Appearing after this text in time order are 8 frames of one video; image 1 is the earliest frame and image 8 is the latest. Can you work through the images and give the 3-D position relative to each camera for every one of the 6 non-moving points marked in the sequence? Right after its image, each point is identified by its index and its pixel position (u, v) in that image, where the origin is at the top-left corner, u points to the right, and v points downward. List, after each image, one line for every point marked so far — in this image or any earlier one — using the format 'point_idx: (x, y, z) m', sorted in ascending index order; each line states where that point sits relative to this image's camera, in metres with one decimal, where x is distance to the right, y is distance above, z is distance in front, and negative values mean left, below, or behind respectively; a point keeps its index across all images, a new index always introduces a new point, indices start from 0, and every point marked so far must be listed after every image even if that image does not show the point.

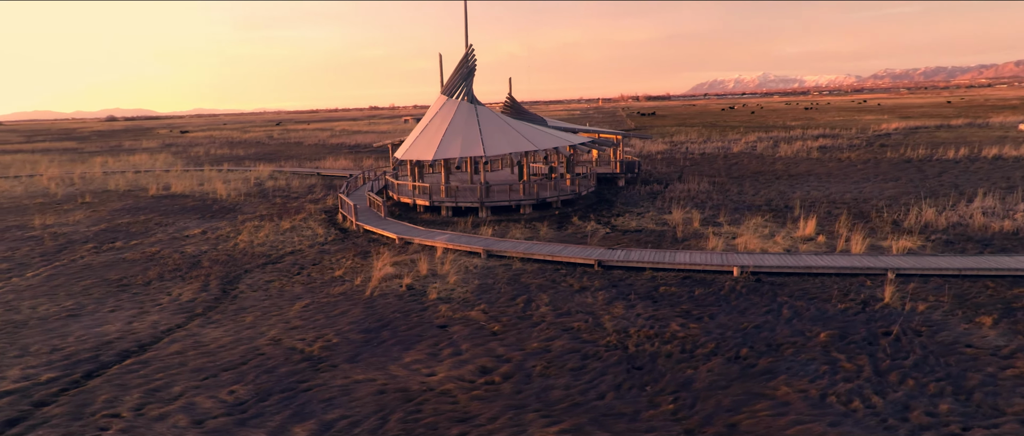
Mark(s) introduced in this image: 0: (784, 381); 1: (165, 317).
0: (+4.3, -2.6, +8.4) m
1: (-7.9, -2.3, +12.2) m
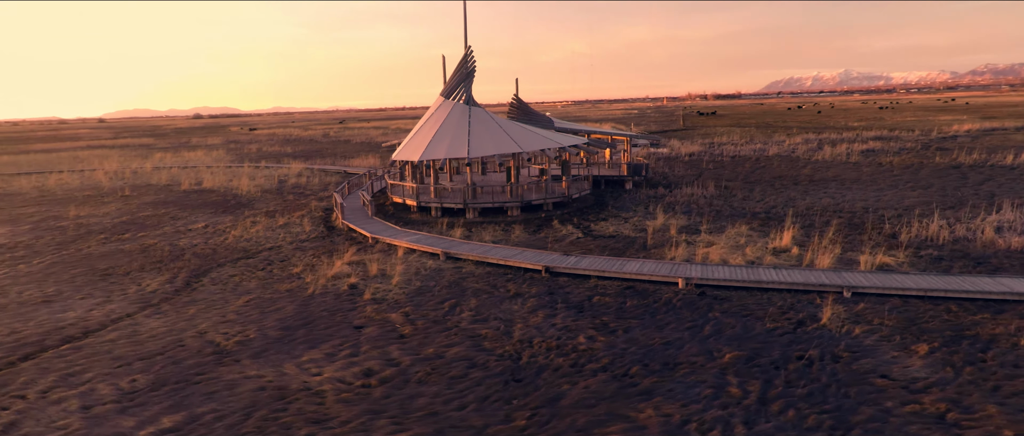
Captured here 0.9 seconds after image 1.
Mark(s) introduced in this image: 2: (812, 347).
0: (+2.1, -2.8, +8.0) m
1: (-9.5, -2.2, +13.1) m
2: (+5.3, -2.3, +9.6) m
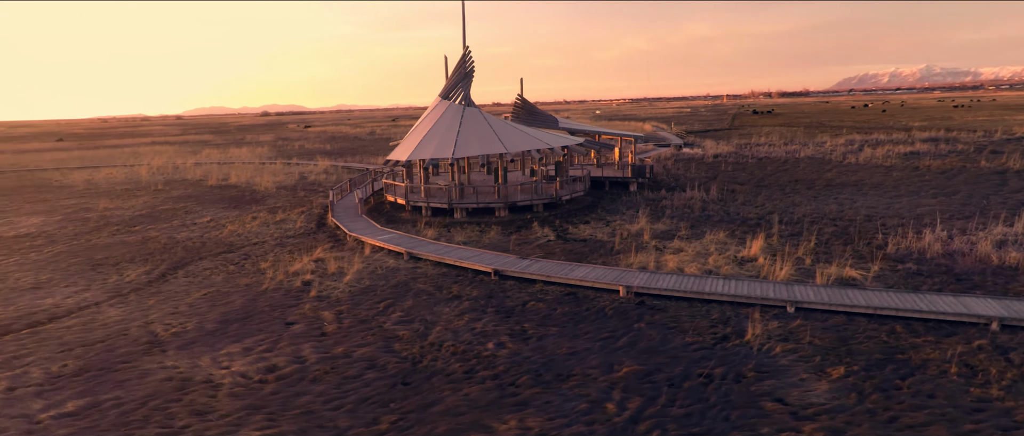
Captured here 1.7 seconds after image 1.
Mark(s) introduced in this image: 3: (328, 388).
0: (+0.2, -2.9, +7.8) m
1: (-10.9, -2.0, +14.1) m
2: (+3.5, -2.5, +9.1) m
3: (-3.1, -2.8, +8.9) m
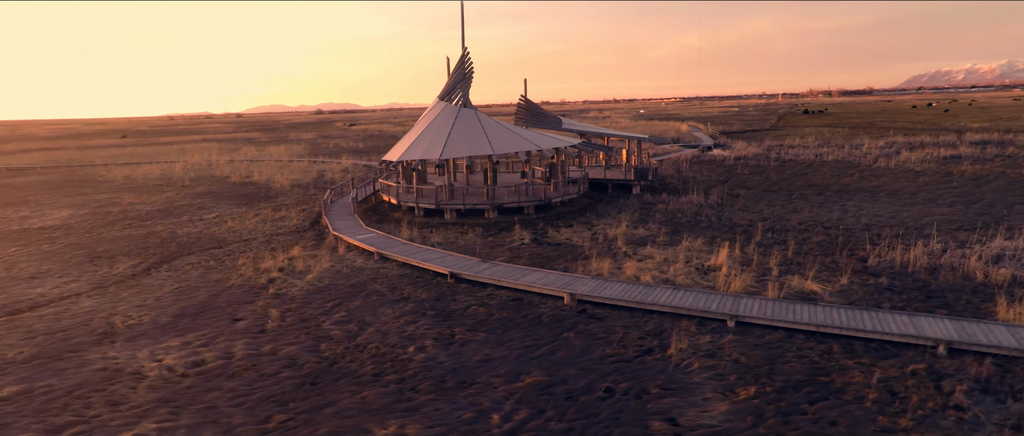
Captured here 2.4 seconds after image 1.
0: (-1.5, -3.0, +7.9) m
1: (-12.1, -1.9, +15.0) m
2: (+1.9, -2.6, +8.8) m
3: (-4.7, -2.9, +9.2) m
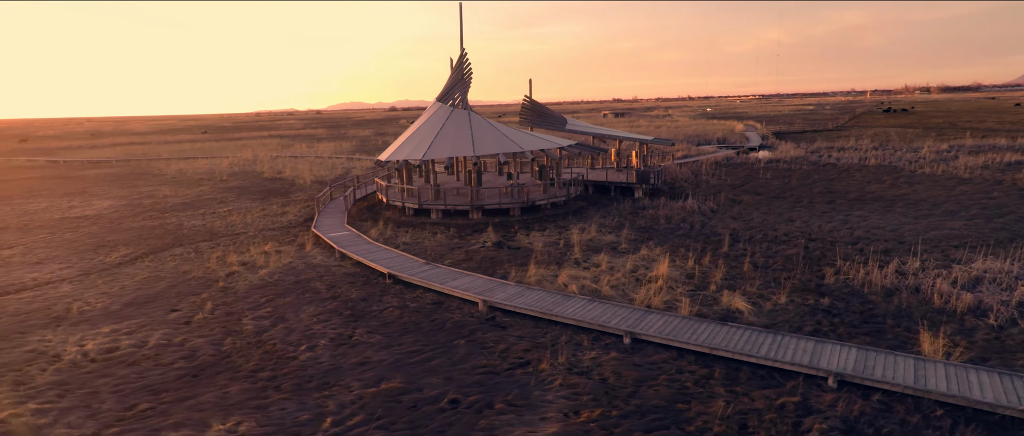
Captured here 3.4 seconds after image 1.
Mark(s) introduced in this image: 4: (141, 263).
0: (-4.0, -3.0, +8.1) m
1: (-13.6, -1.7, +16.4) m
2: (-0.5, -2.8, +8.6) m
3: (-7.0, -2.8, +9.8) m
4: (-11.7, -1.5, +17.0) m
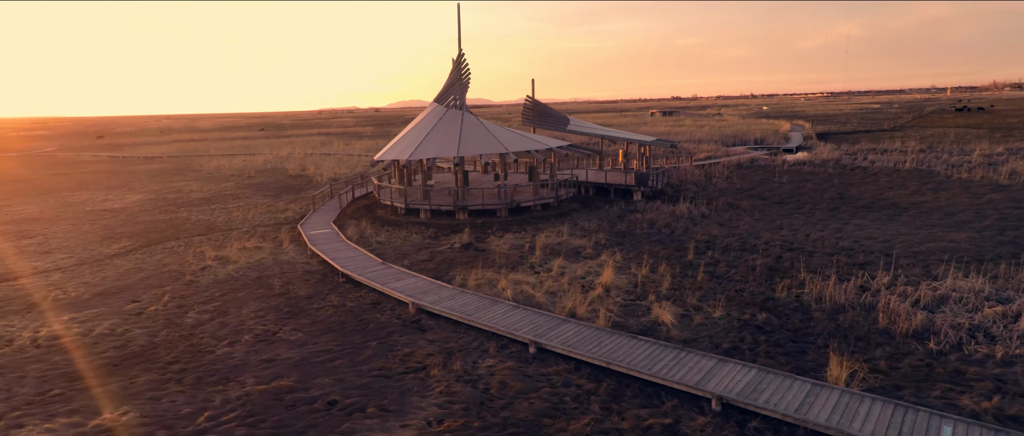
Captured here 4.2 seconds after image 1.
0: (-6.0, -3.0, +8.5) m
1: (-14.7, -1.4, +17.7) m
2: (-2.4, -2.8, +8.7) m
3: (-8.7, -2.8, +10.5) m
4: (-12.8, -1.3, +18.0) m
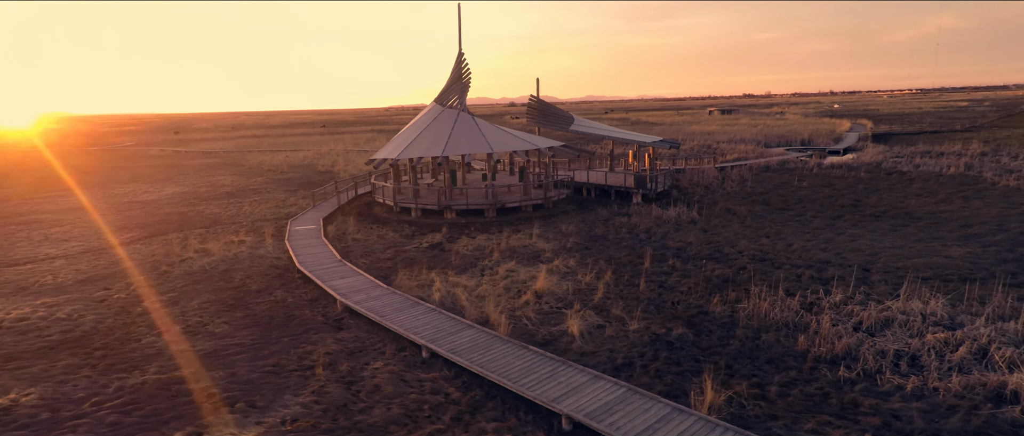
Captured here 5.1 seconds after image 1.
0: (-8.0, -2.9, +9.1) m
1: (-15.6, -1.1, +19.2) m
2: (-4.4, -2.8, +8.9) m
3: (-10.5, -2.6, +11.4) m
4: (-13.7, -1.0, +19.3) m
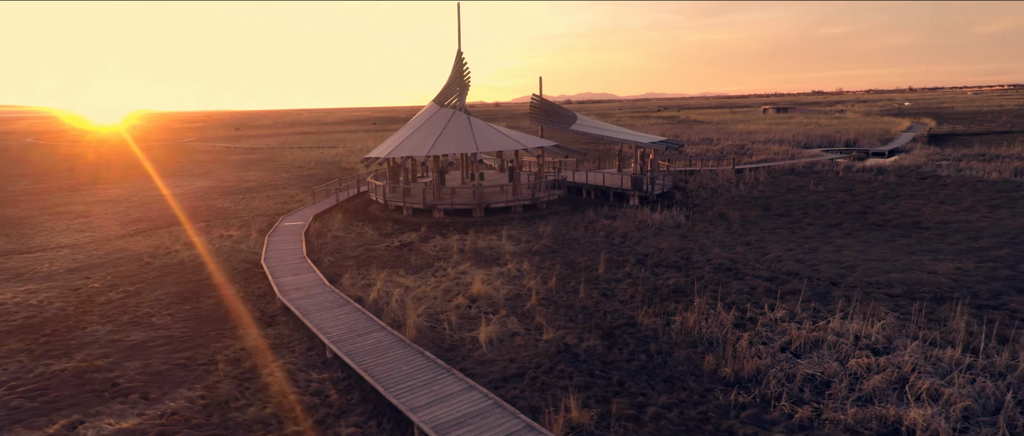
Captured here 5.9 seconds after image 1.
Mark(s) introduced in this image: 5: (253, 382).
0: (-9.8, -2.8, +9.8) m
1: (-16.4, -0.8, +20.5) m
2: (-6.3, -2.8, +9.2) m
3: (-12.1, -2.4, +12.3) m
4: (-14.4, -0.7, +20.5) m
5: (-4.3, -2.8, +9.0) m
